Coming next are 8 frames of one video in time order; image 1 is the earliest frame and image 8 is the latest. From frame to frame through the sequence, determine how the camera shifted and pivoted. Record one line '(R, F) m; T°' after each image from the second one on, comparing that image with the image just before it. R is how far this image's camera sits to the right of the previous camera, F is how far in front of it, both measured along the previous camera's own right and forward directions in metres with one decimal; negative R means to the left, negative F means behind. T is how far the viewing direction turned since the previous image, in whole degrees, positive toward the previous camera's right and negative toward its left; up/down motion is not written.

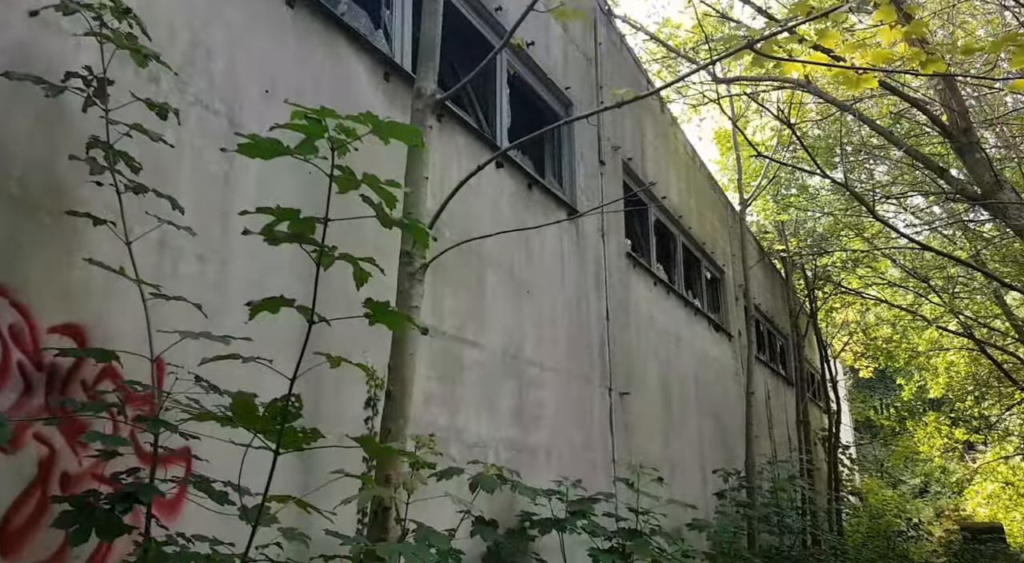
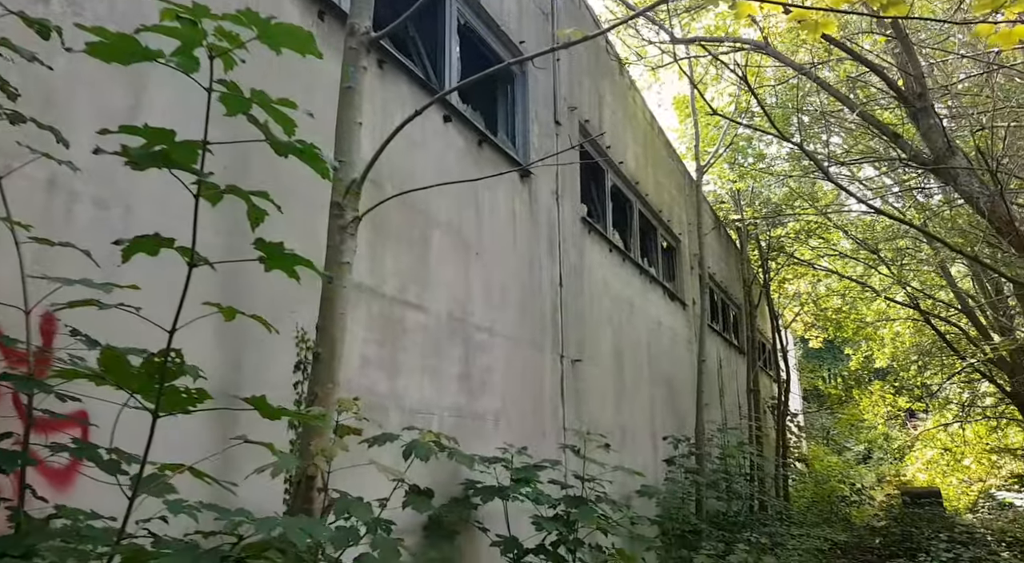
(+0.1, +0.1) m; +3°
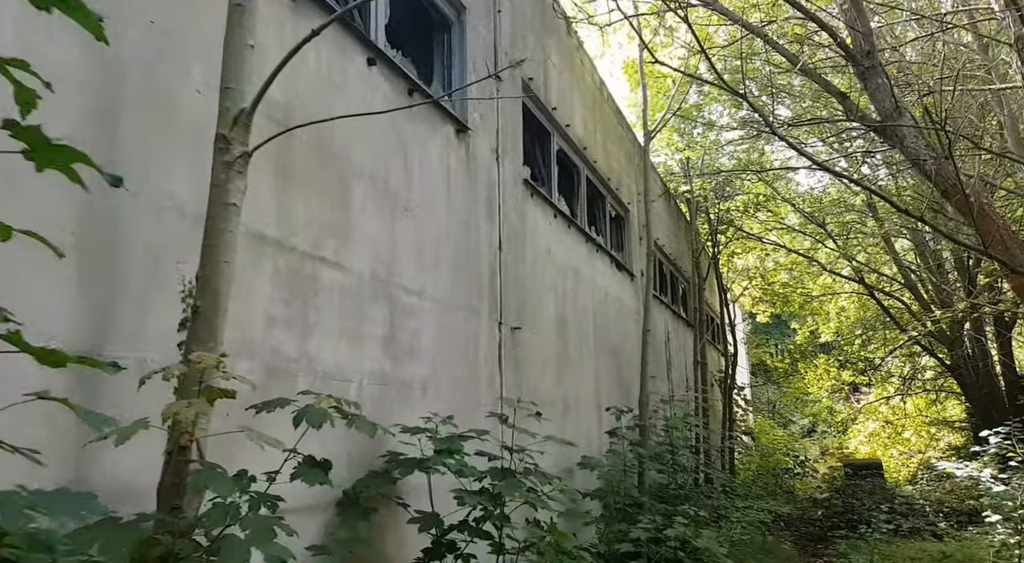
(+0.1, +0.2) m; +3°
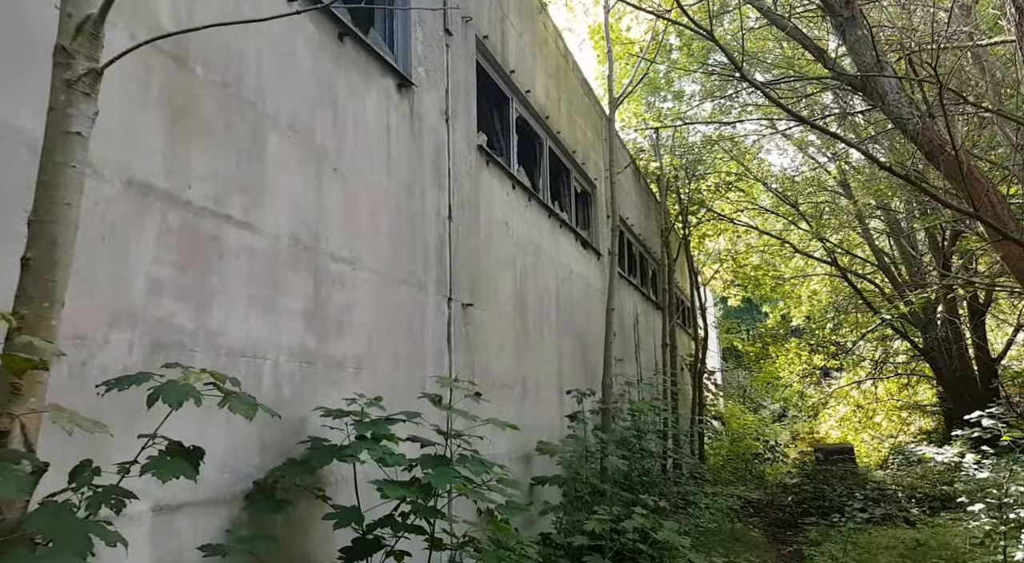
(+0.1, +0.3) m; +2°
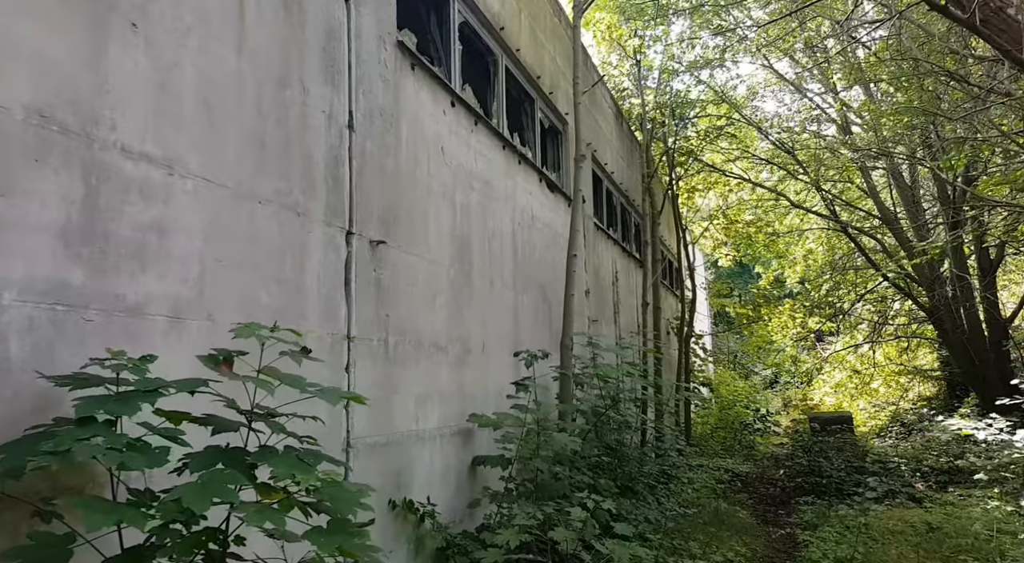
(+0.3, +1.0) m; +1°
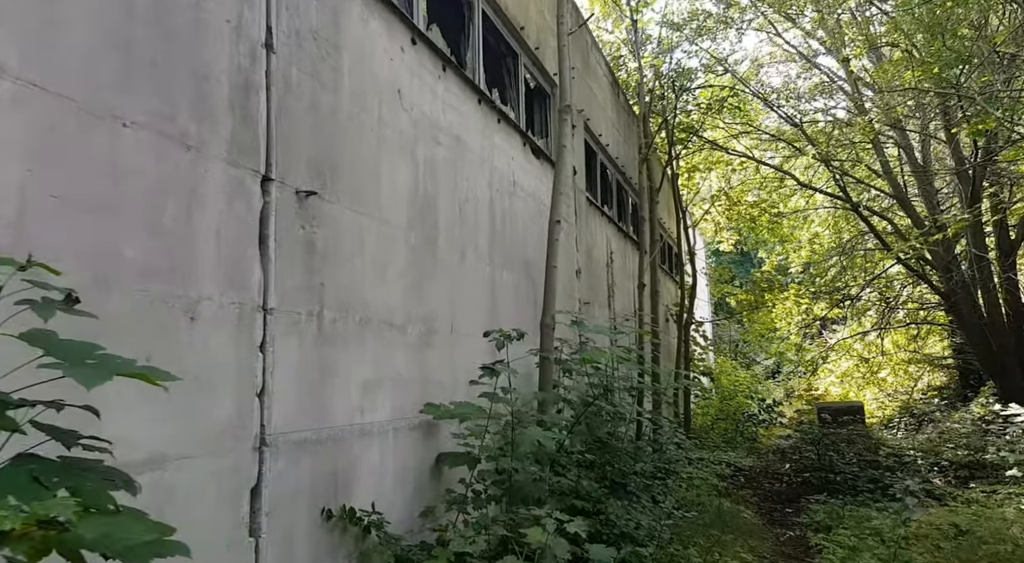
(+0.2, +0.6) m; 0°
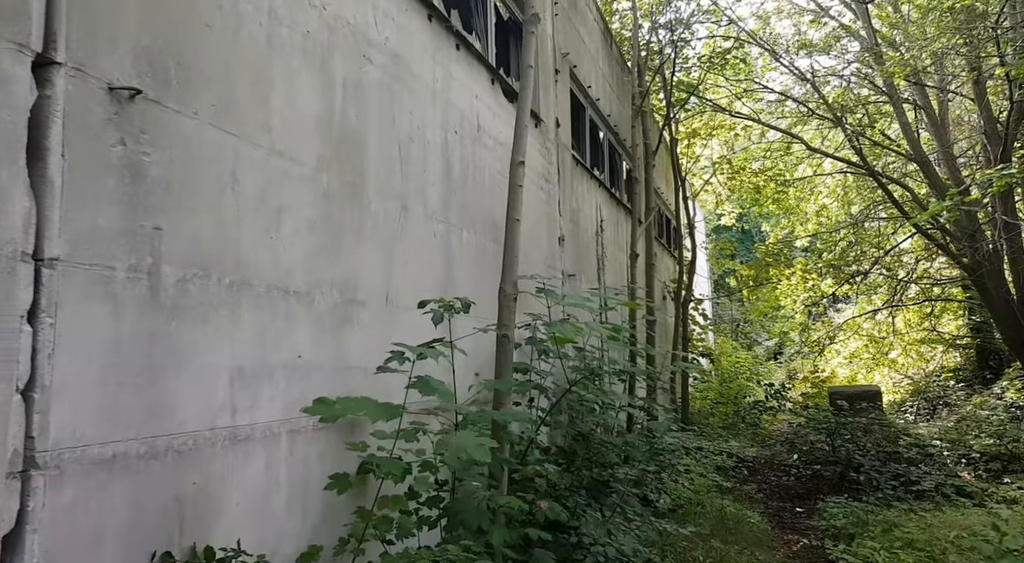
(+0.2, +0.9) m; 0°
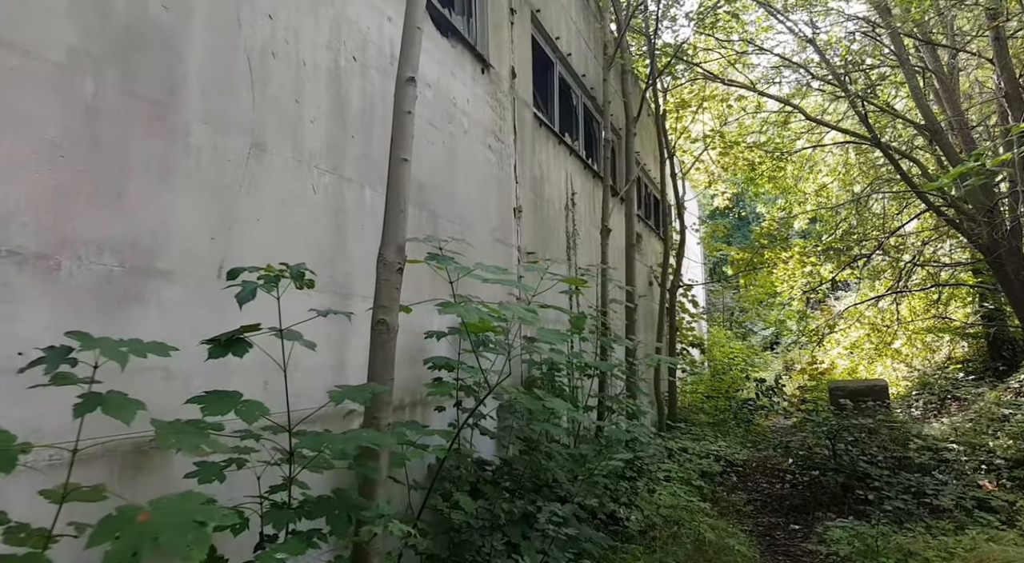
(+0.4, +0.9) m; 0°
